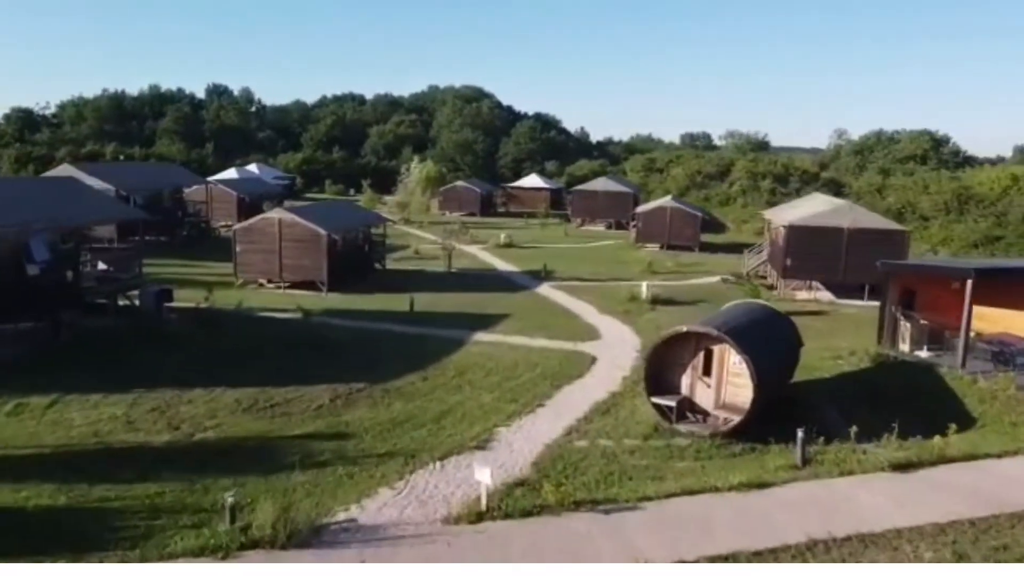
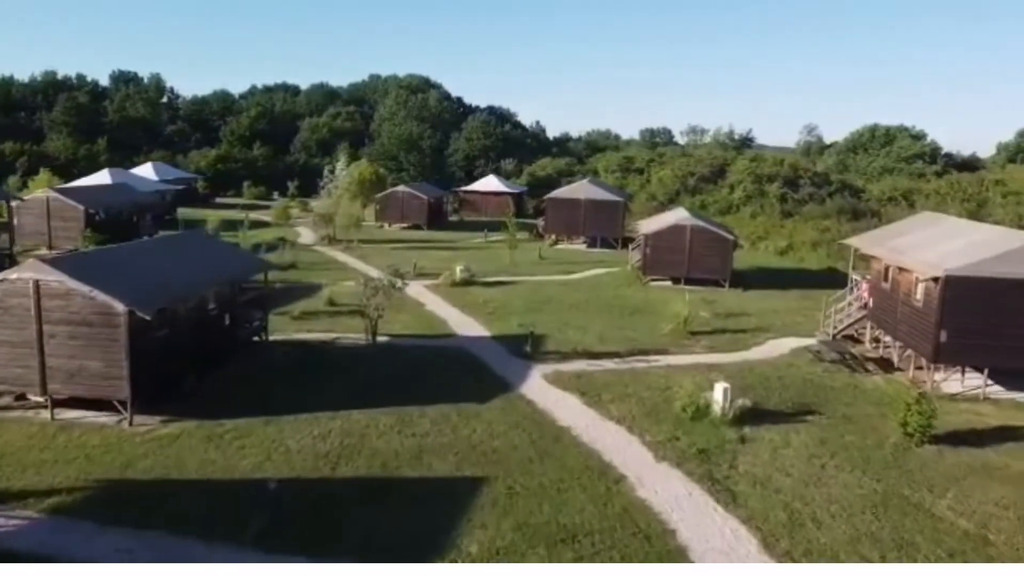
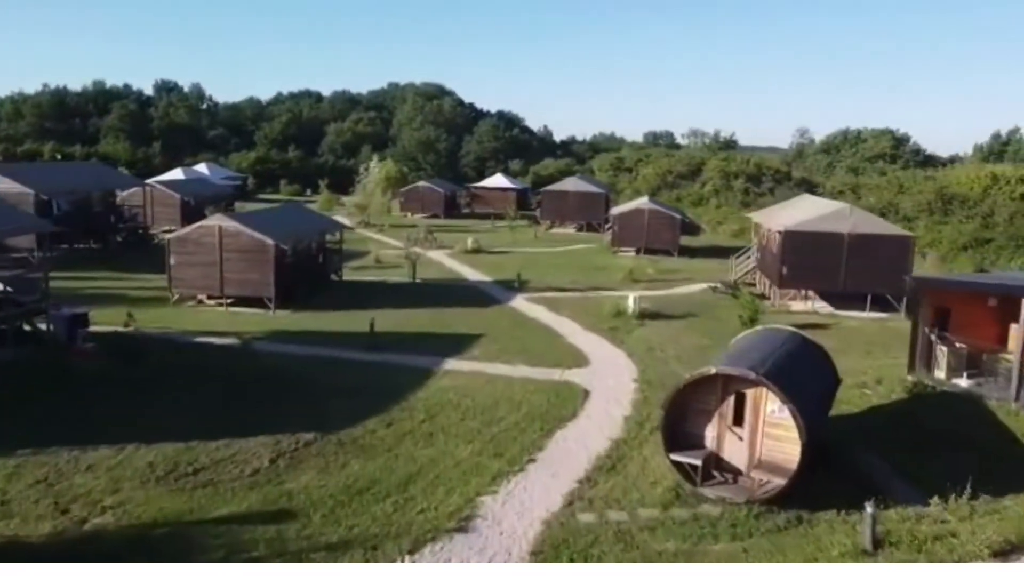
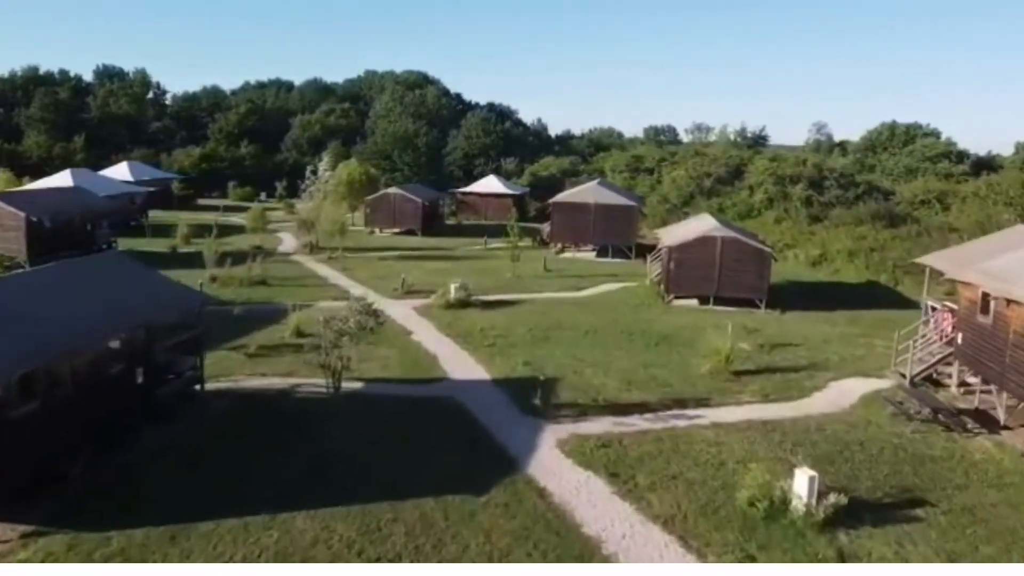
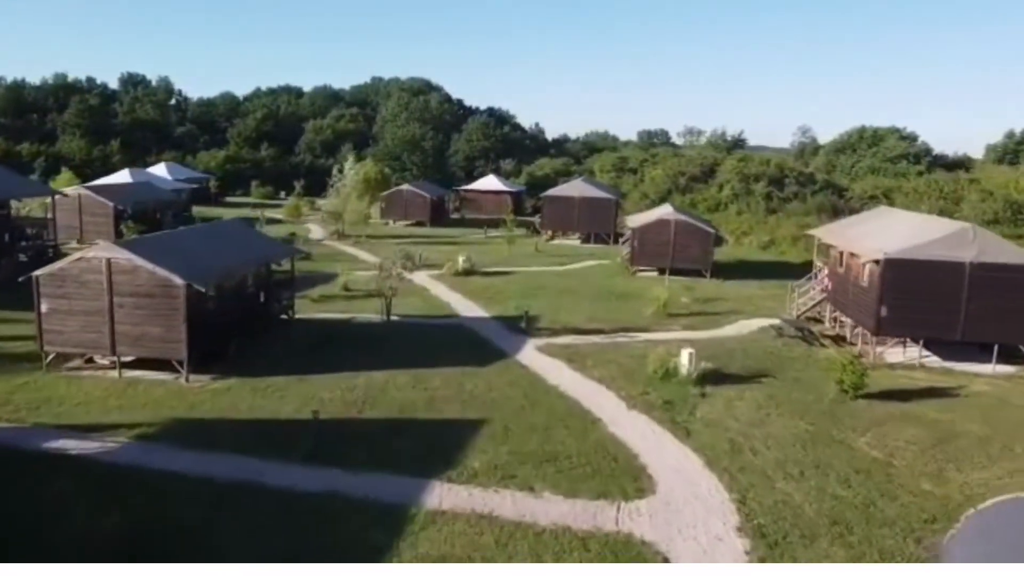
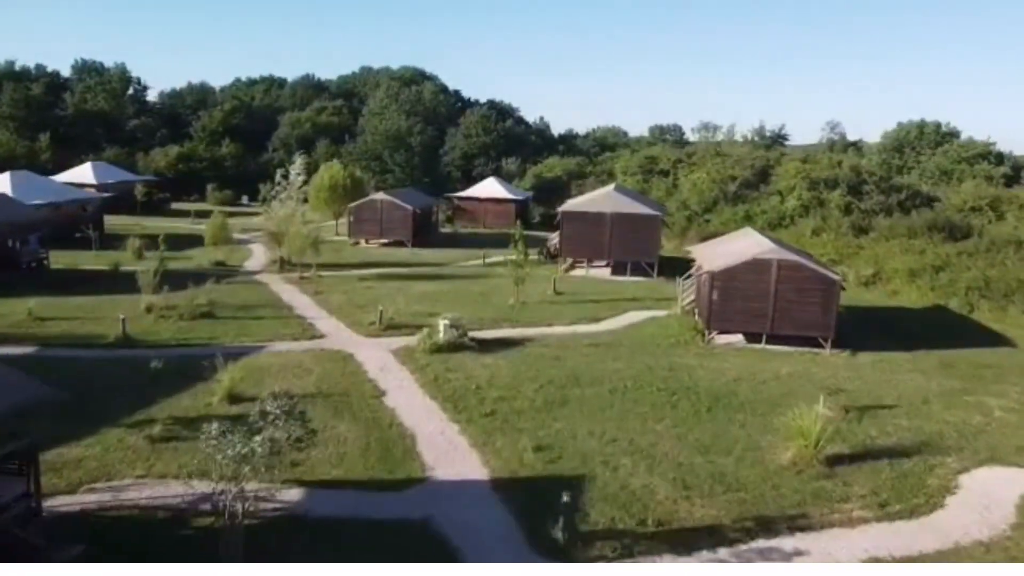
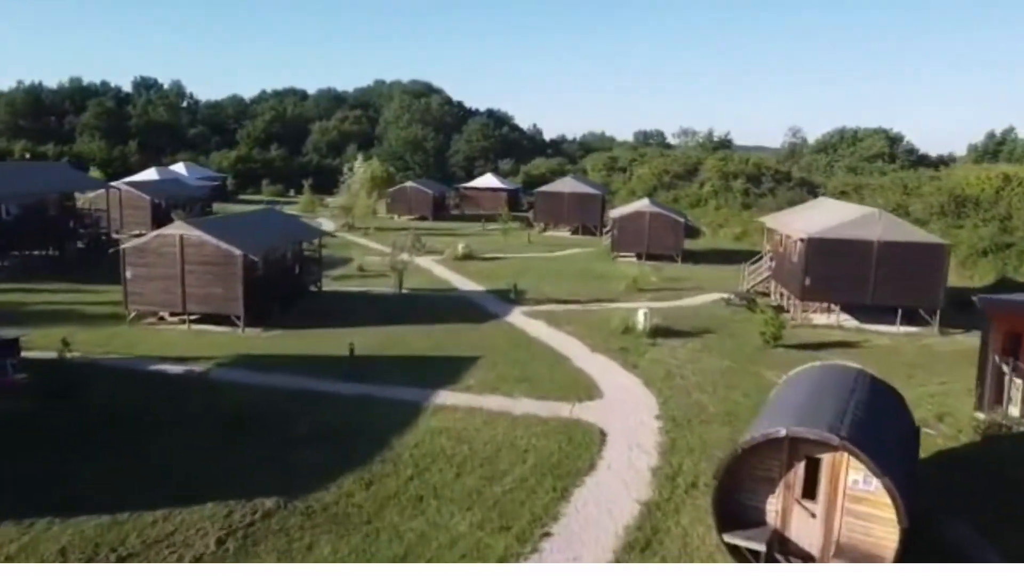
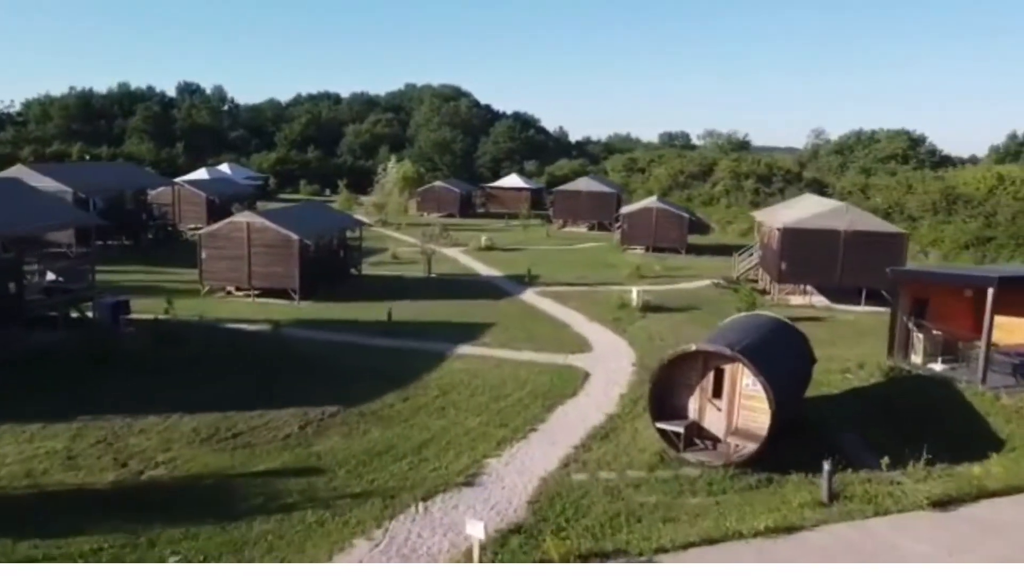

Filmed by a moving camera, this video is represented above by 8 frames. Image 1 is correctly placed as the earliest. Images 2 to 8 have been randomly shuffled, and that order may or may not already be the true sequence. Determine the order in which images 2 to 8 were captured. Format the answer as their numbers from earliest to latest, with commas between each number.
8, 3, 7, 5, 2, 4, 6
